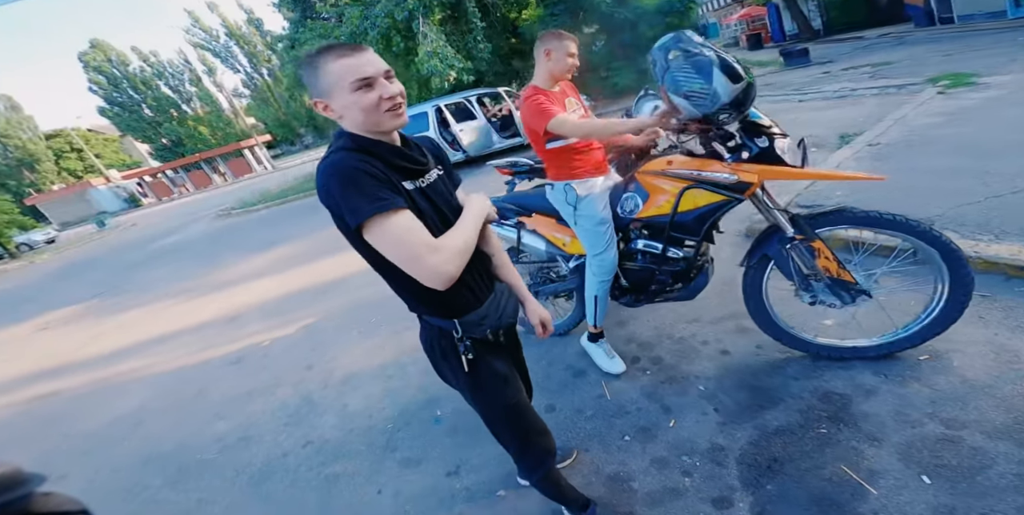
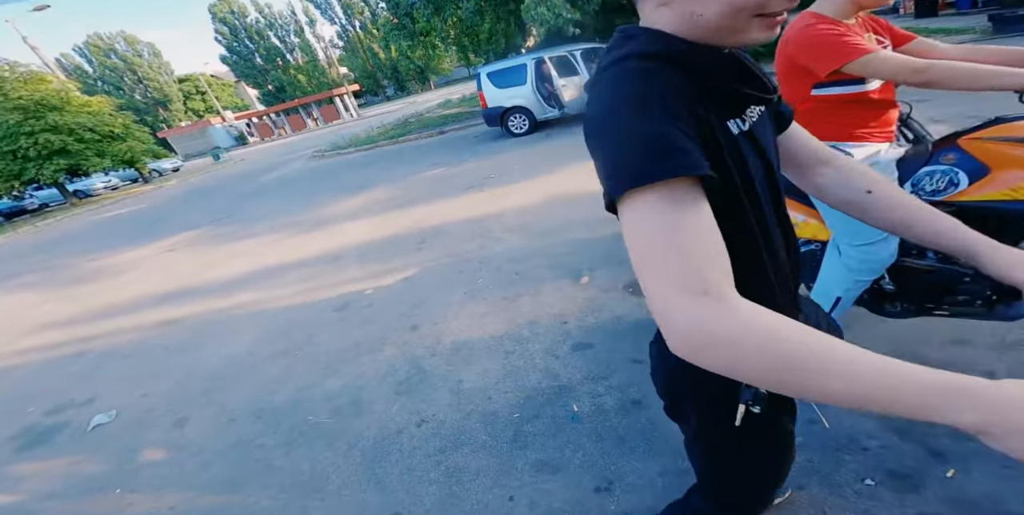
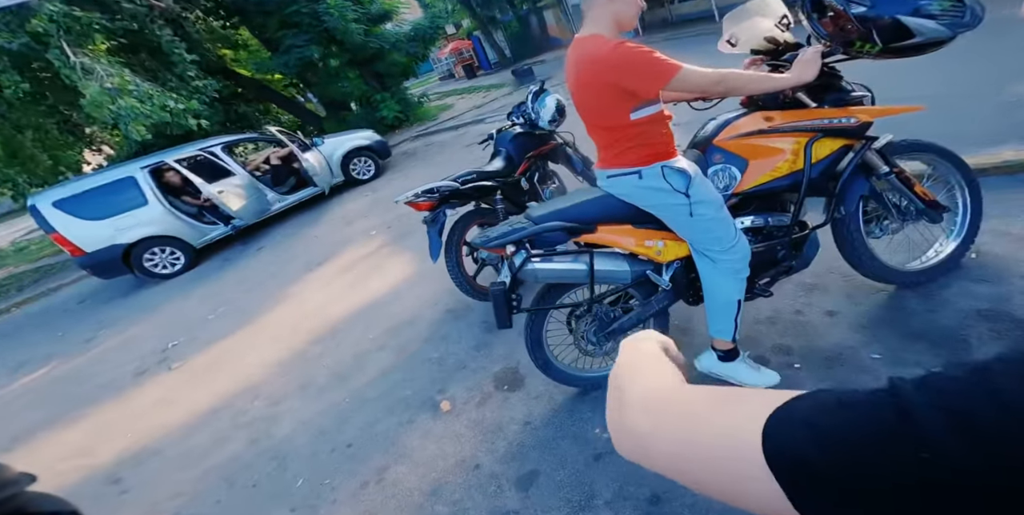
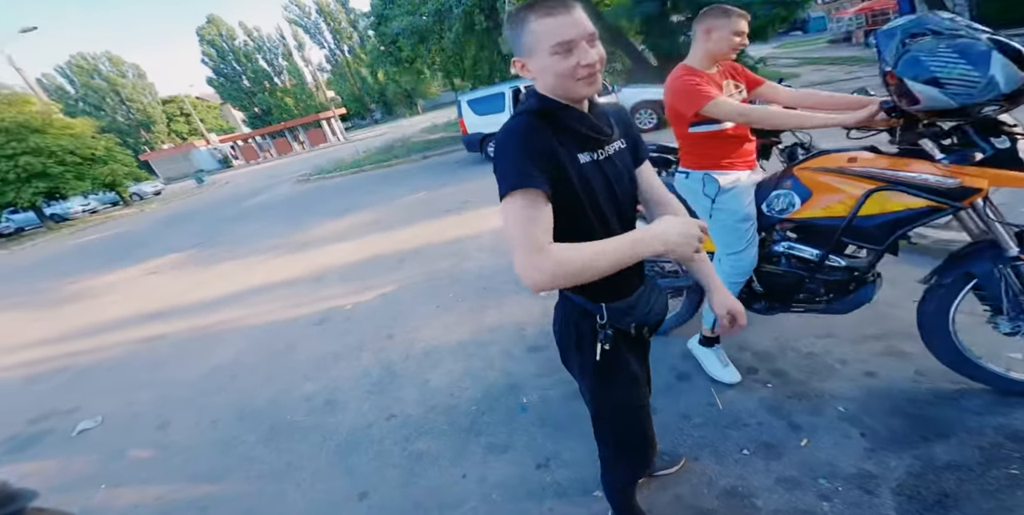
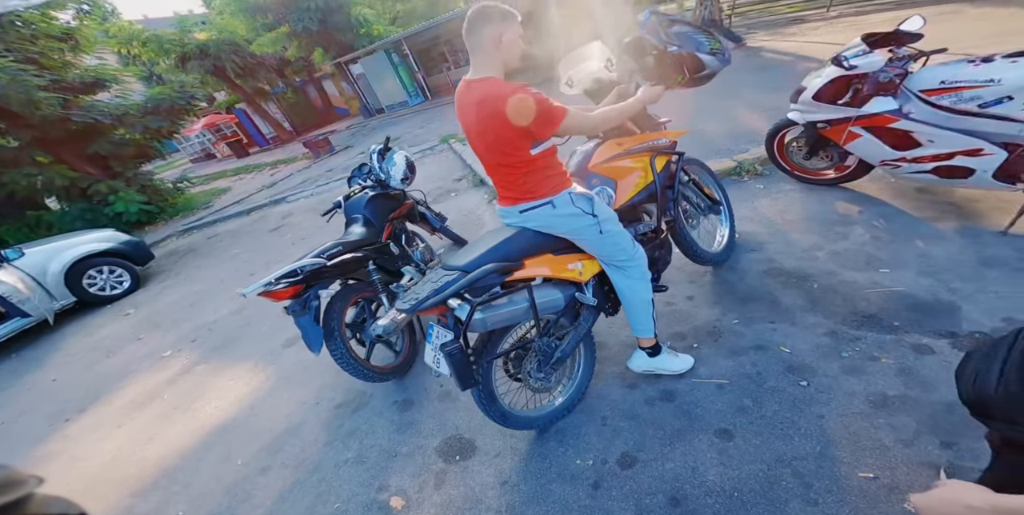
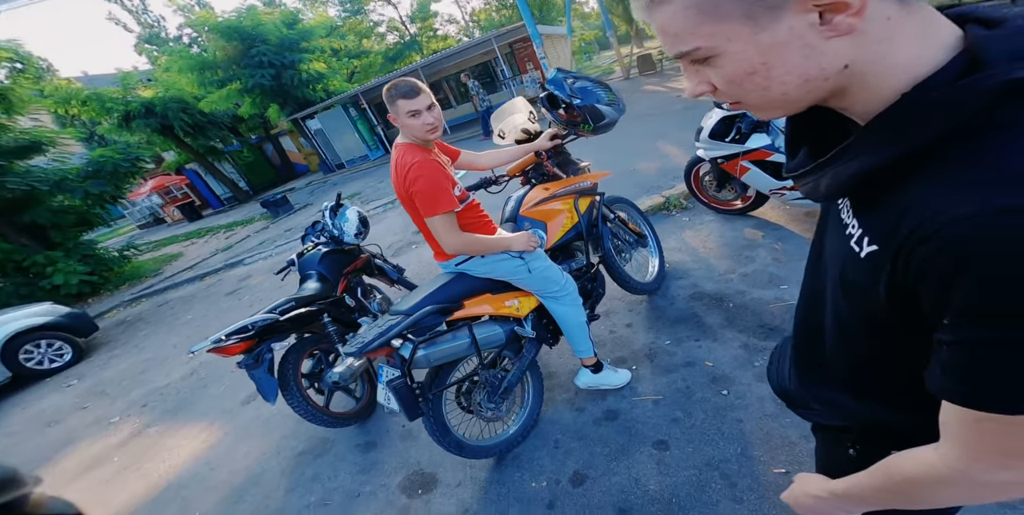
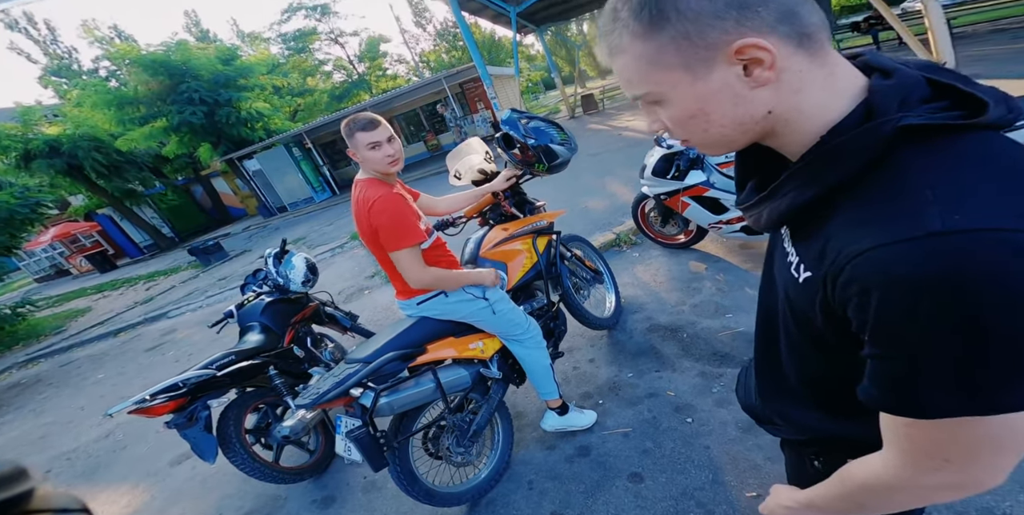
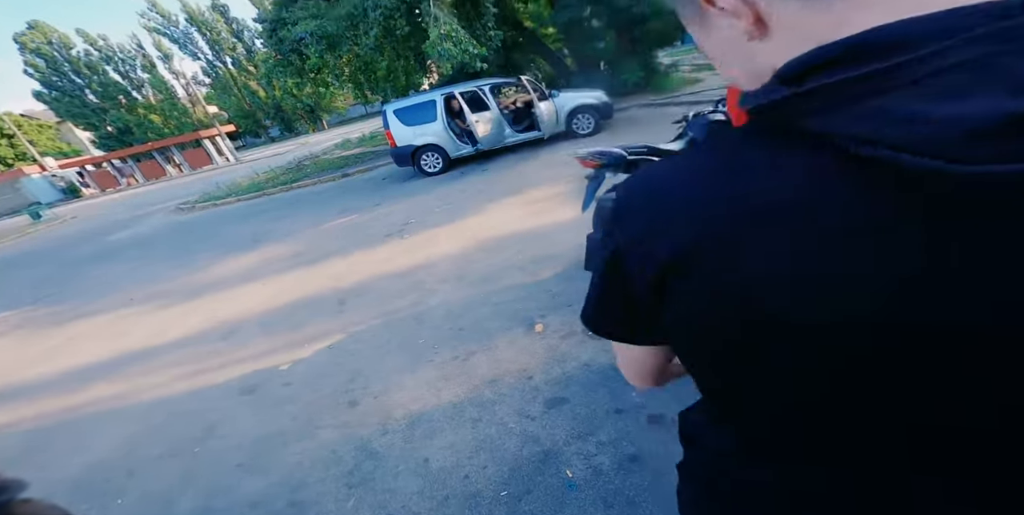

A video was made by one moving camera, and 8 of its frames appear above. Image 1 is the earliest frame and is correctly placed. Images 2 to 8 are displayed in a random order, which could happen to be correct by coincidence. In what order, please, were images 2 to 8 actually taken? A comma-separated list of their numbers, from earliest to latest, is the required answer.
4, 2, 8, 3, 5, 7, 6
